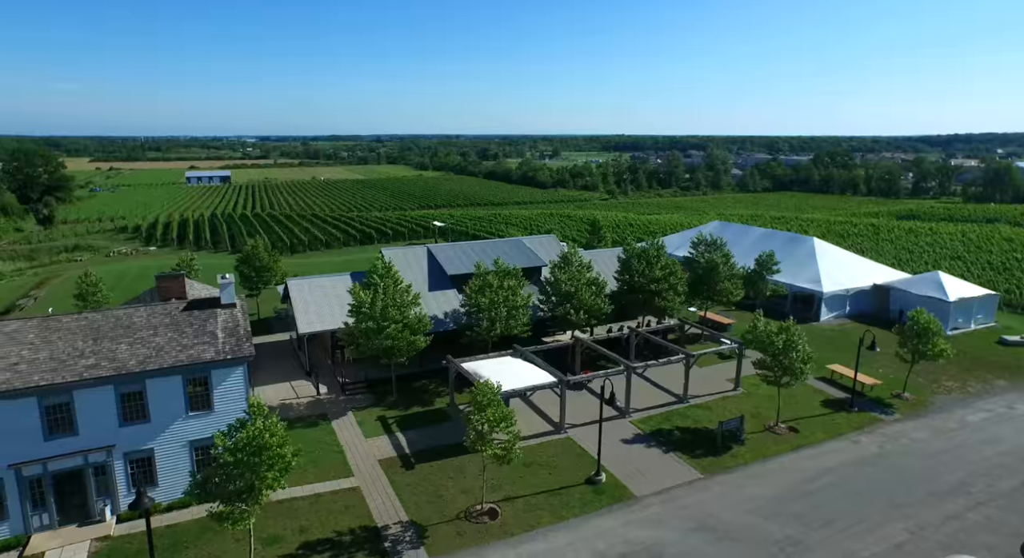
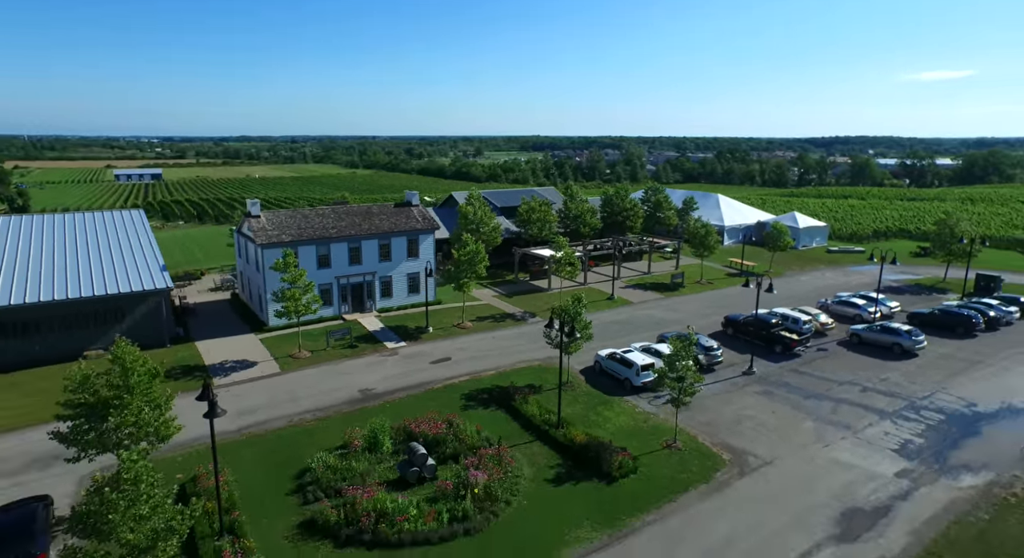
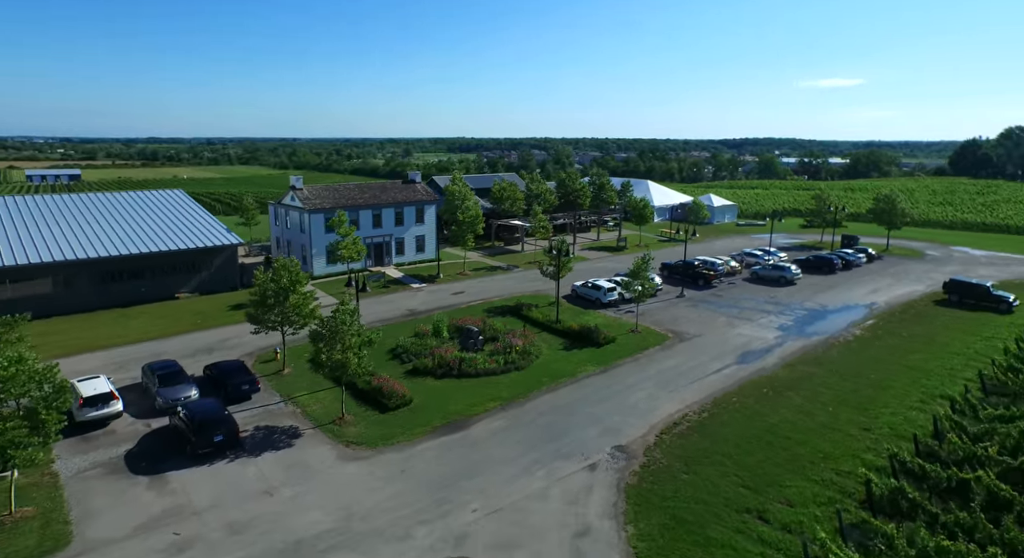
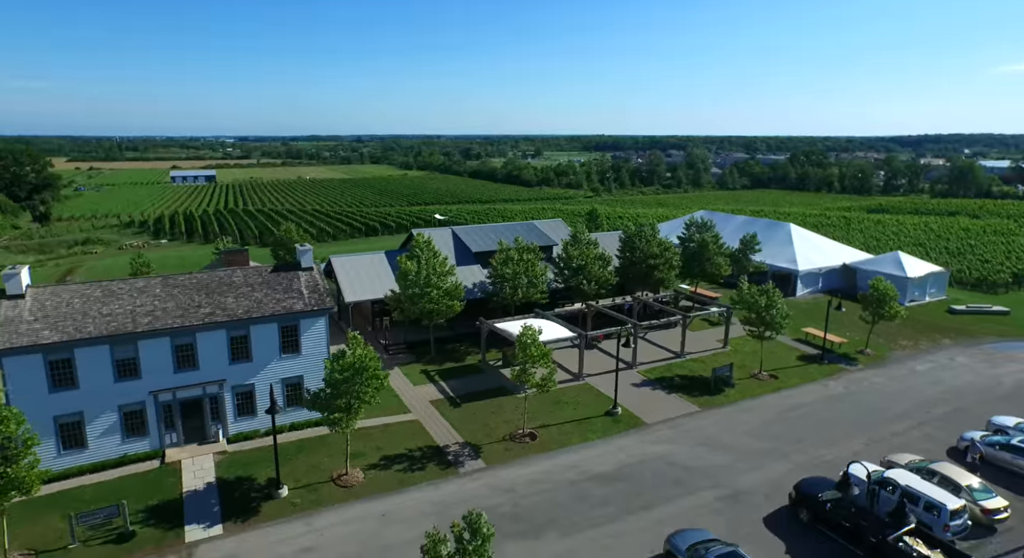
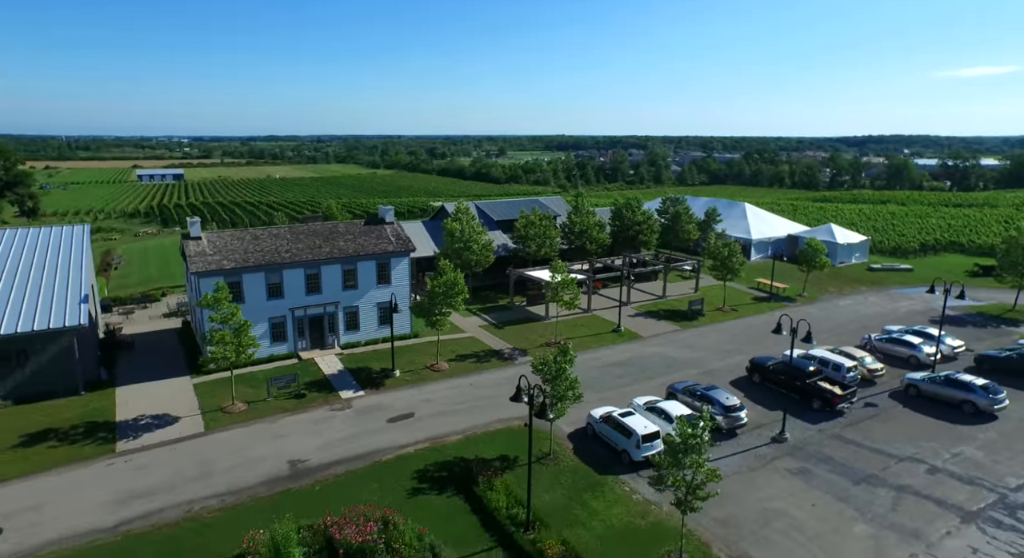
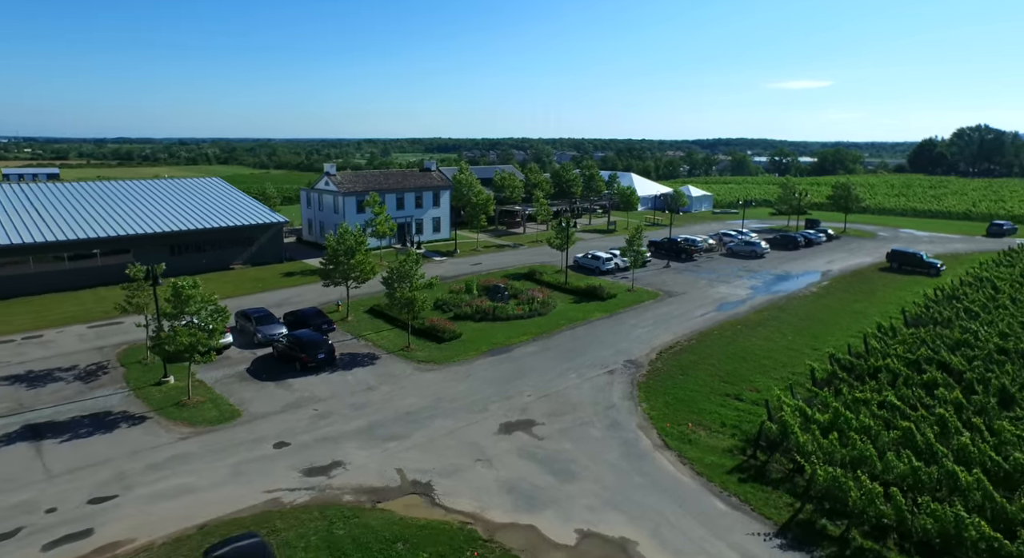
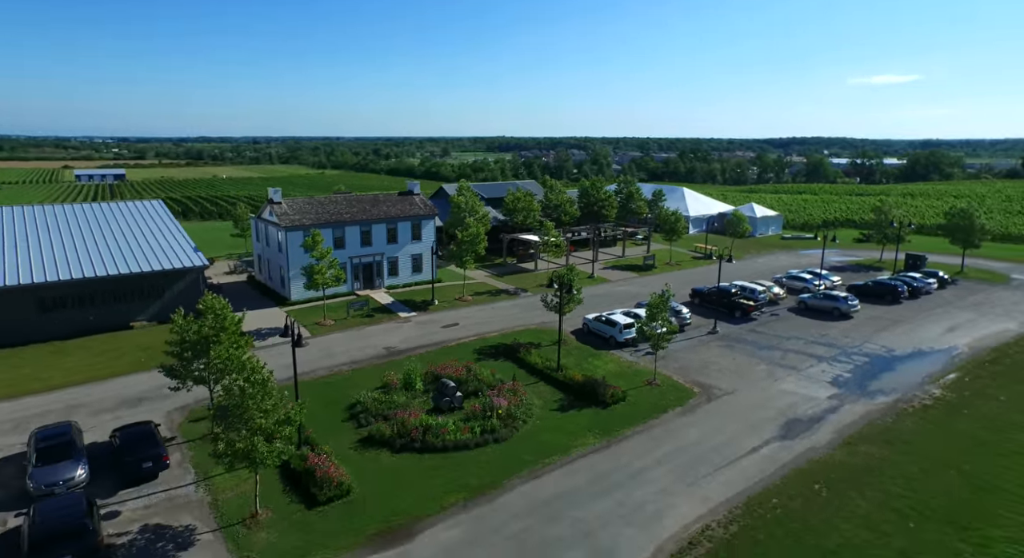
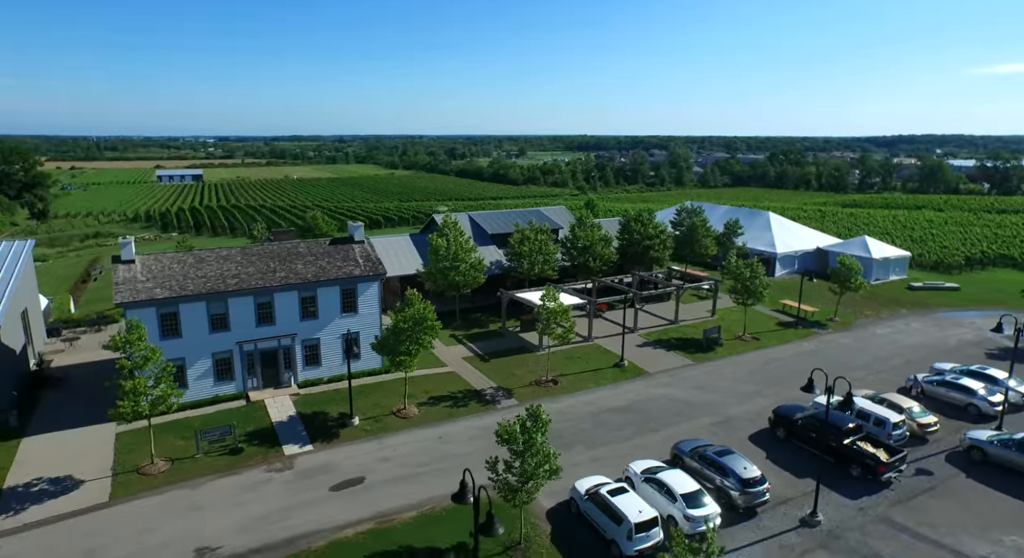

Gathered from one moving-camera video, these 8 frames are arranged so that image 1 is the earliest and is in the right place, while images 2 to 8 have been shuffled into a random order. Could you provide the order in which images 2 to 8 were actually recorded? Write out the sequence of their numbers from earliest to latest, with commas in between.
4, 8, 5, 2, 7, 3, 6
